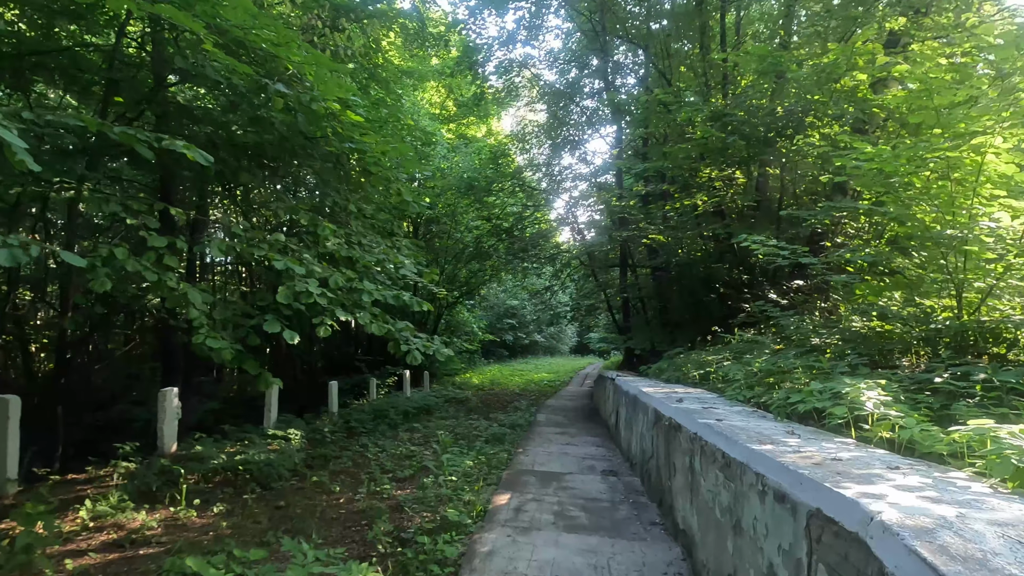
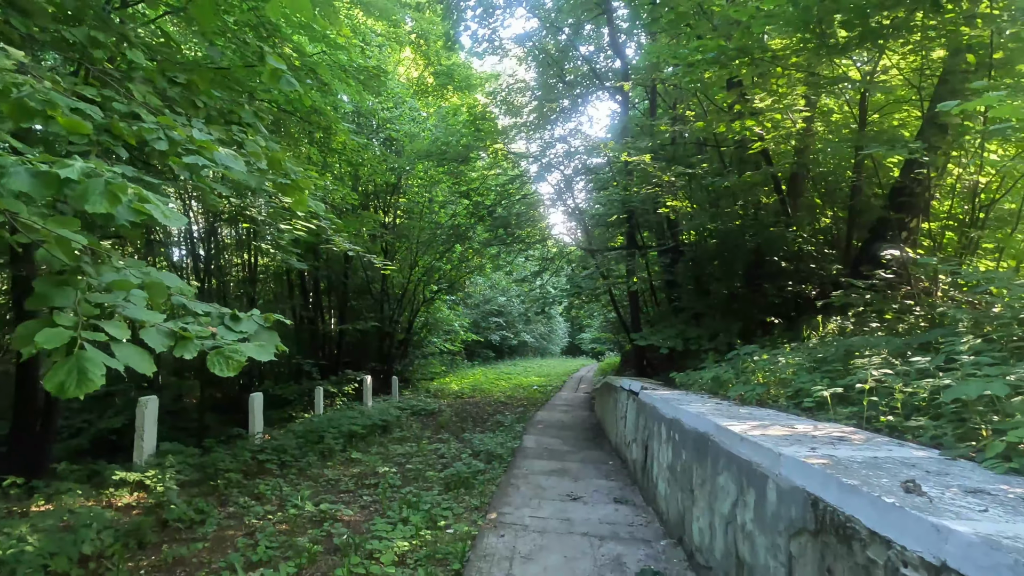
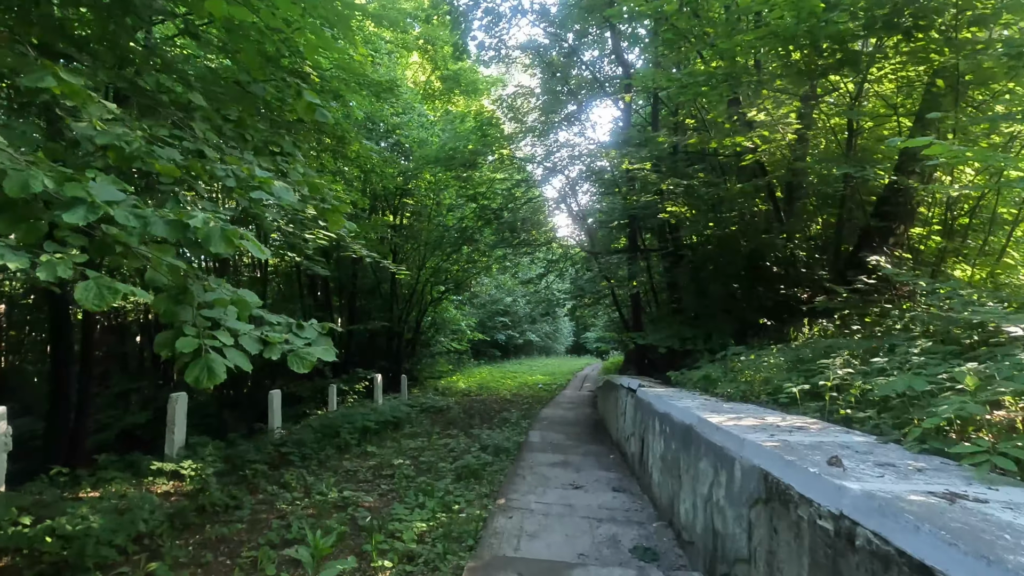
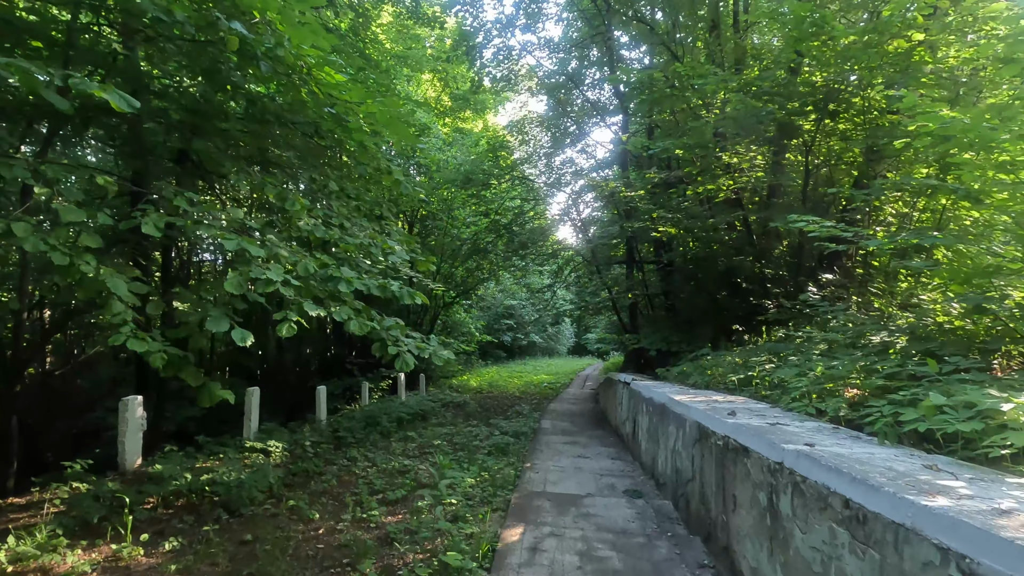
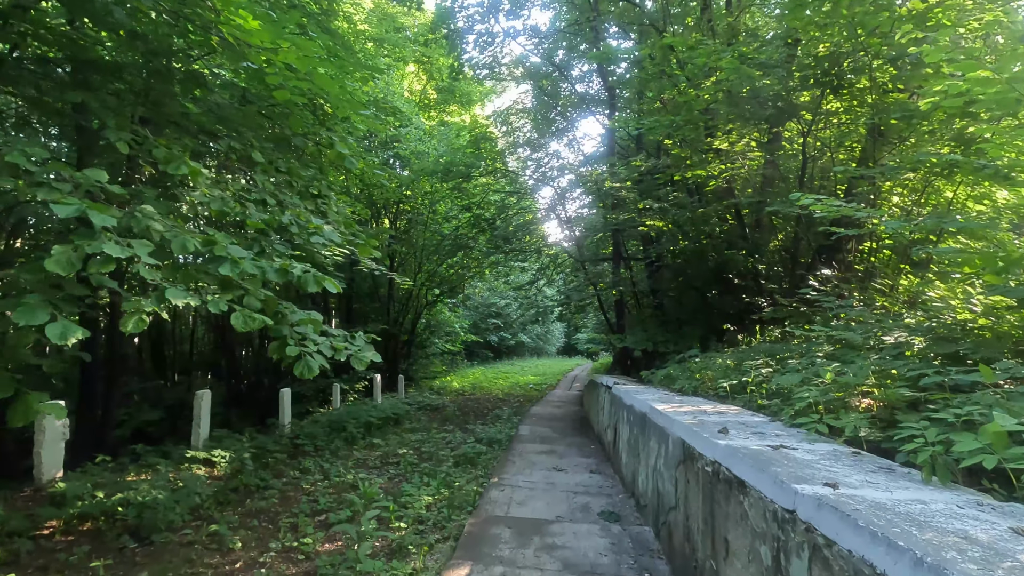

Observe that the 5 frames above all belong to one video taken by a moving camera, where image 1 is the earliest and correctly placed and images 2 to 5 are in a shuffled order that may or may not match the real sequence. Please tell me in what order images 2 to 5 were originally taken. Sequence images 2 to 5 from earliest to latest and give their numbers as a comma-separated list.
4, 5, 3, 2
